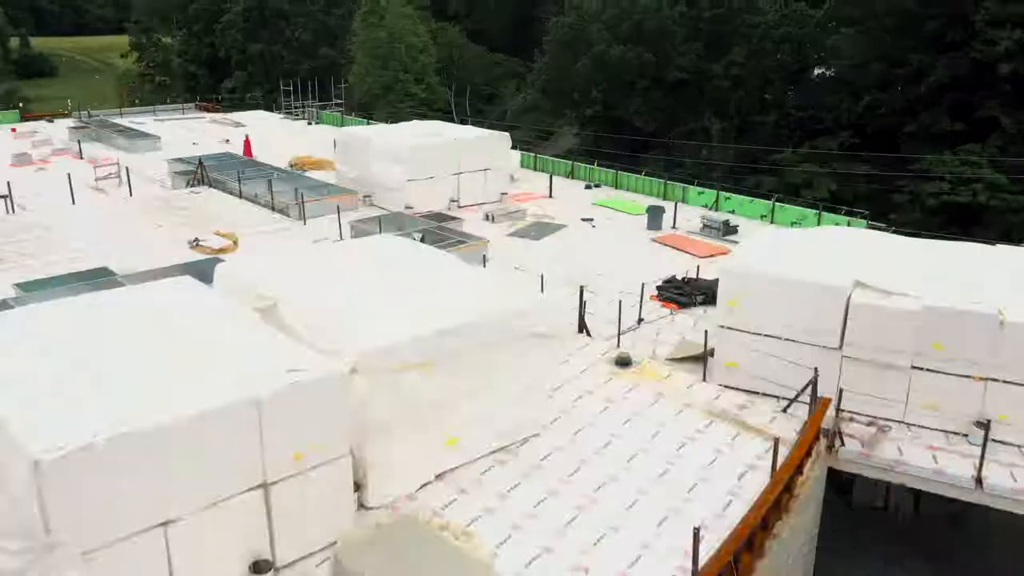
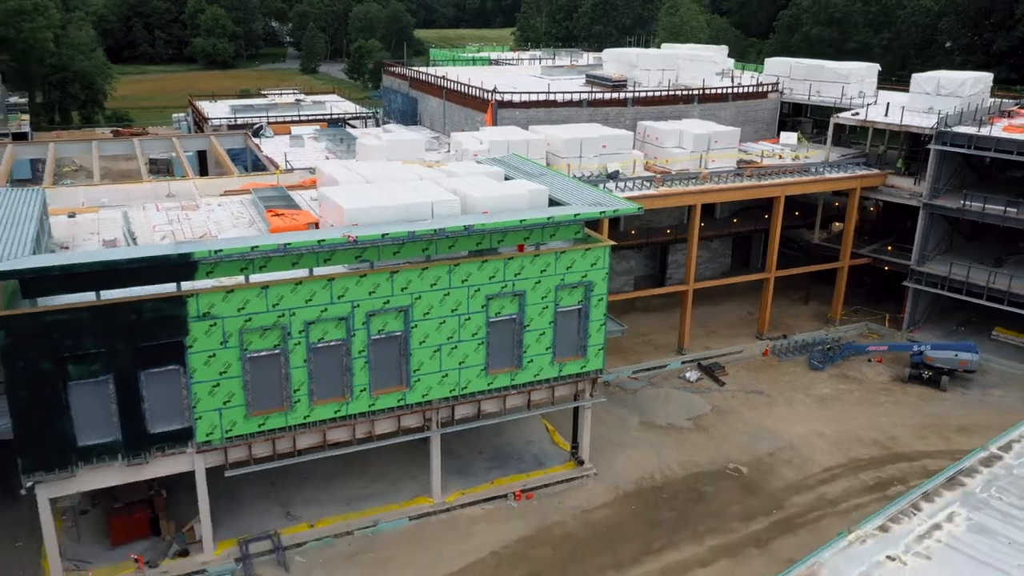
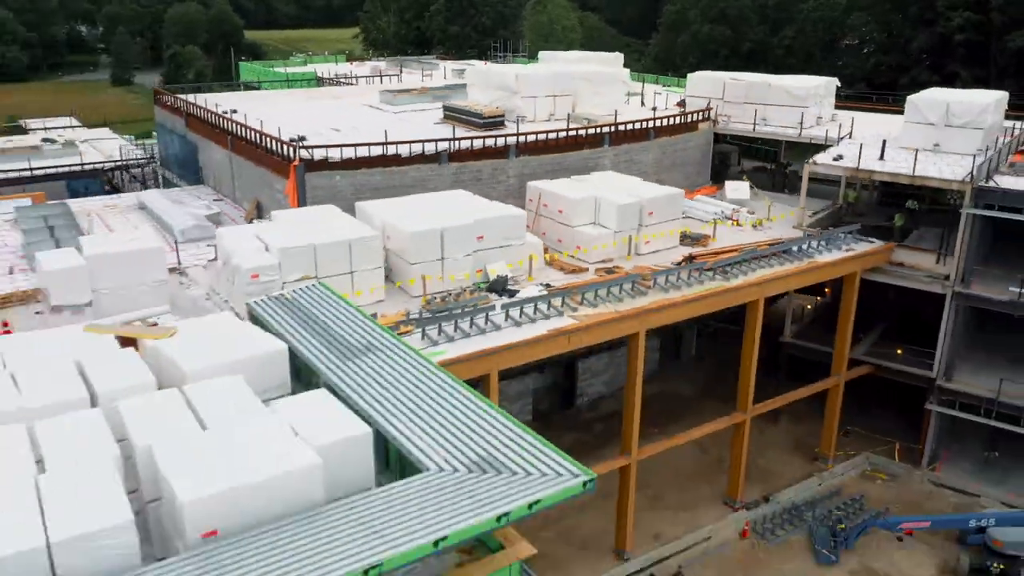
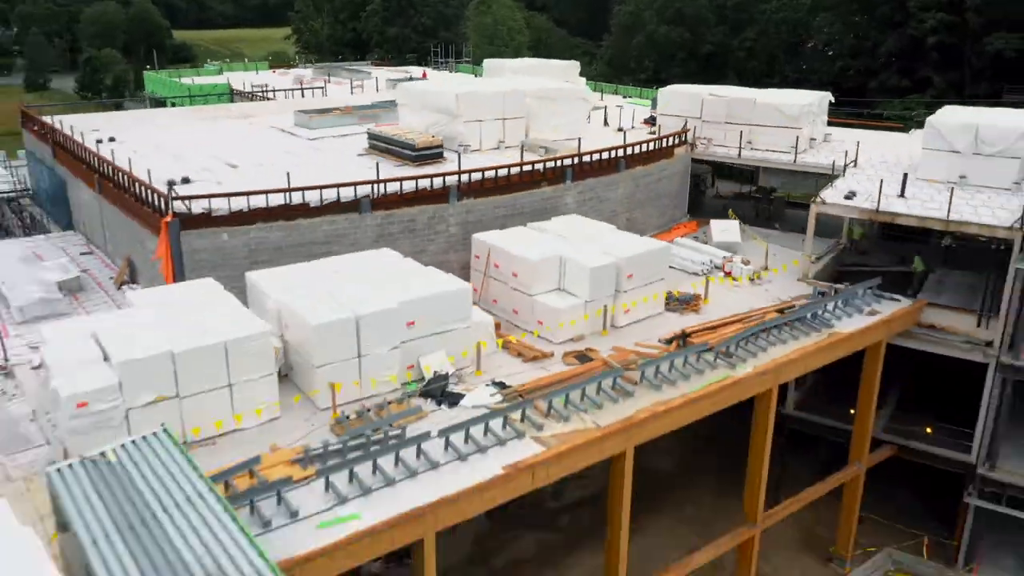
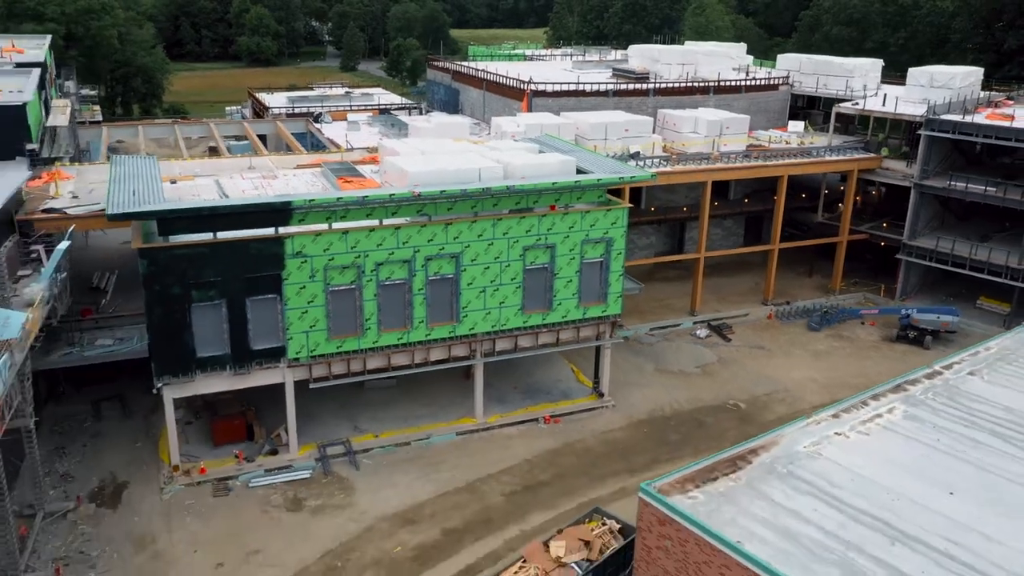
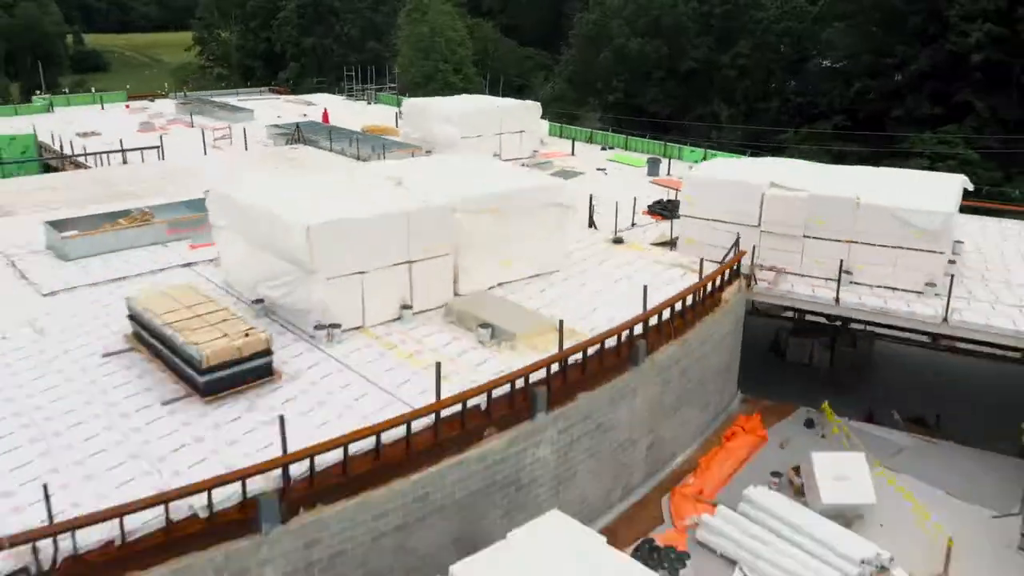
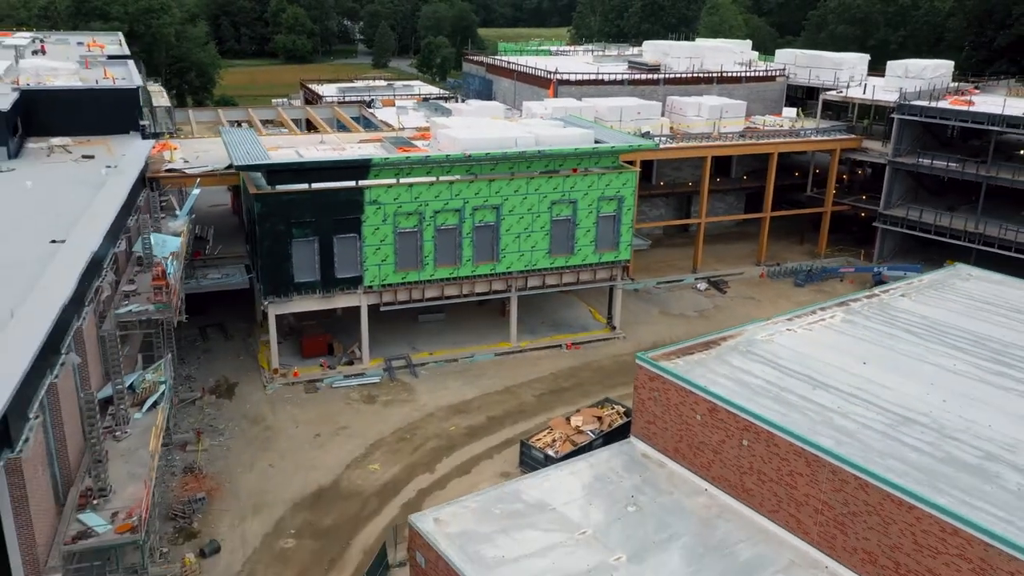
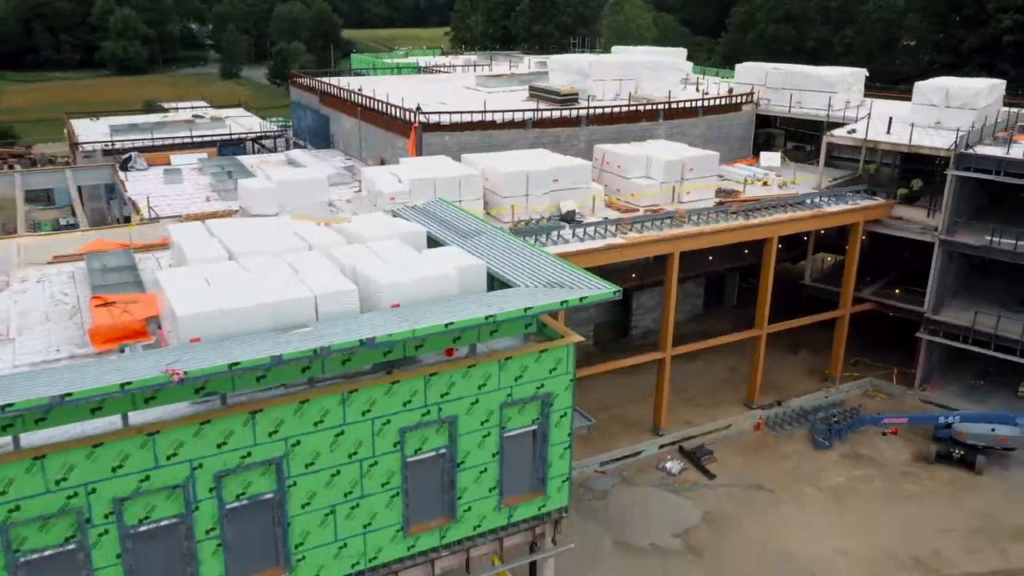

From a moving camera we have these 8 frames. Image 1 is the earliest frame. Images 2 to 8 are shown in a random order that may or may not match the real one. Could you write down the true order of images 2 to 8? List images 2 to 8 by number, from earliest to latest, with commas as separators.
6, 4, 3, 8, 2, 5, 7
